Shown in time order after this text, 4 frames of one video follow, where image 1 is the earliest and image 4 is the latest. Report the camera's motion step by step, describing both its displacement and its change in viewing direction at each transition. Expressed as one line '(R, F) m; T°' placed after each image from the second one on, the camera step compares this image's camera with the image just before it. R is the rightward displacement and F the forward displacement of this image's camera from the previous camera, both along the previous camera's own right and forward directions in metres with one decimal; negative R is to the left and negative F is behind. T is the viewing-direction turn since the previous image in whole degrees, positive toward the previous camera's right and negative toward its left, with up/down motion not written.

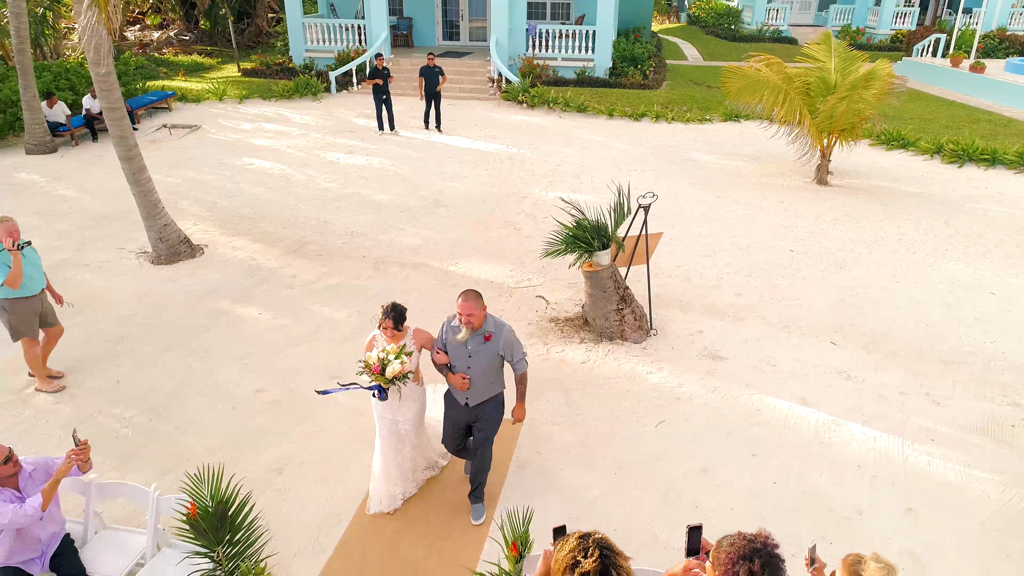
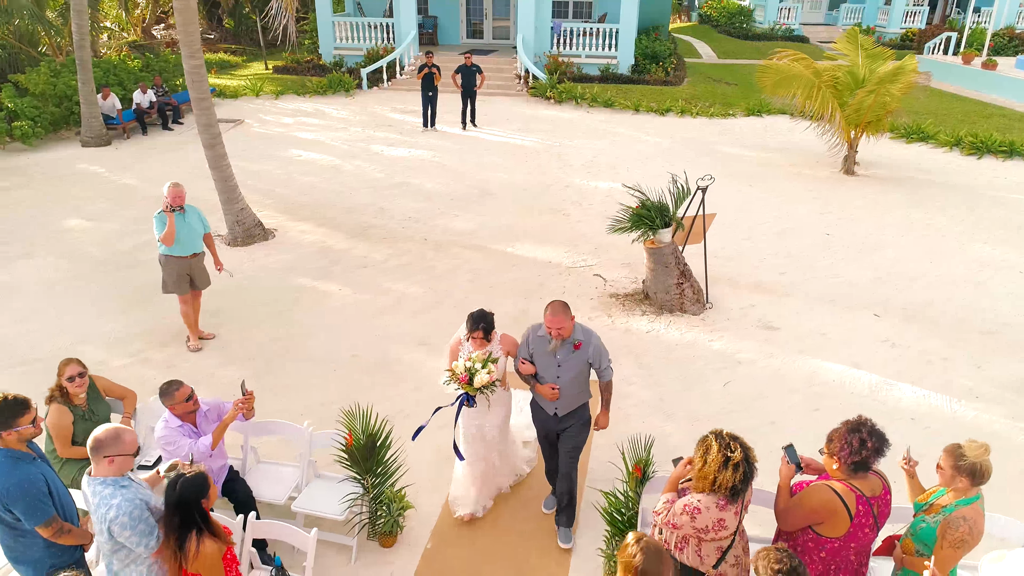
(-0.8, -0.6) m; 0°
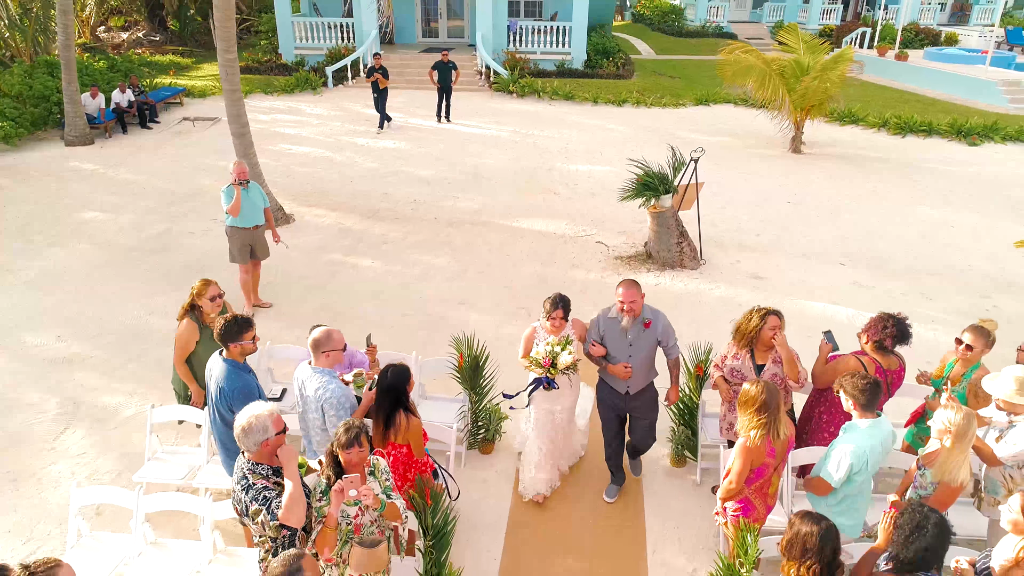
(-1.2, -1.0) m; +5°
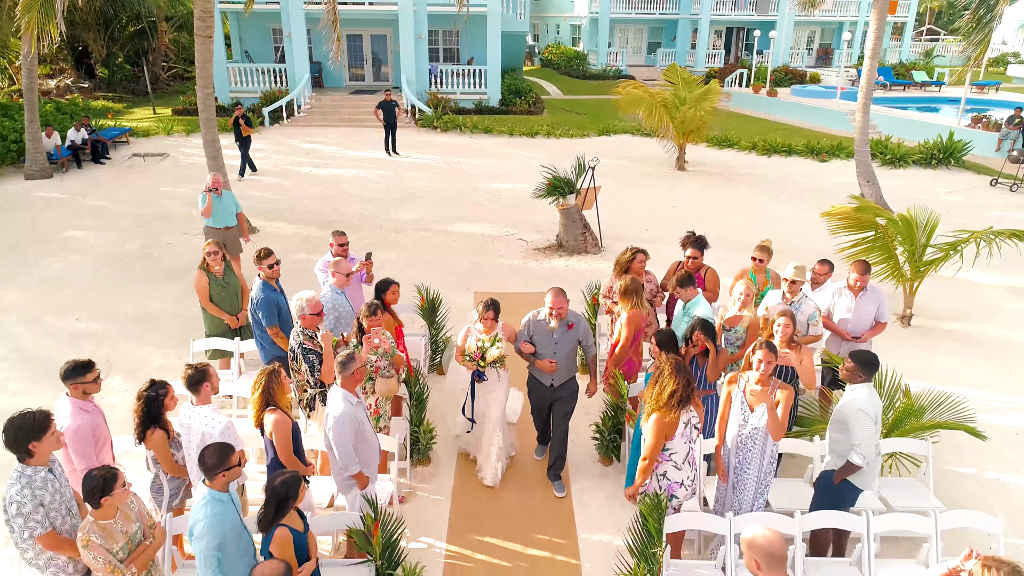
(-0.3, -2.2) m; +6°
